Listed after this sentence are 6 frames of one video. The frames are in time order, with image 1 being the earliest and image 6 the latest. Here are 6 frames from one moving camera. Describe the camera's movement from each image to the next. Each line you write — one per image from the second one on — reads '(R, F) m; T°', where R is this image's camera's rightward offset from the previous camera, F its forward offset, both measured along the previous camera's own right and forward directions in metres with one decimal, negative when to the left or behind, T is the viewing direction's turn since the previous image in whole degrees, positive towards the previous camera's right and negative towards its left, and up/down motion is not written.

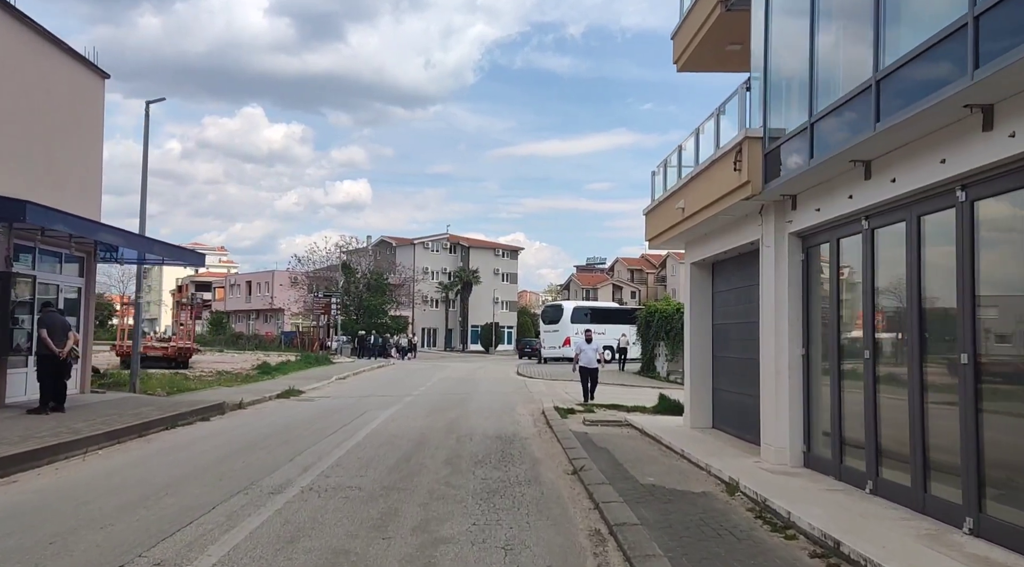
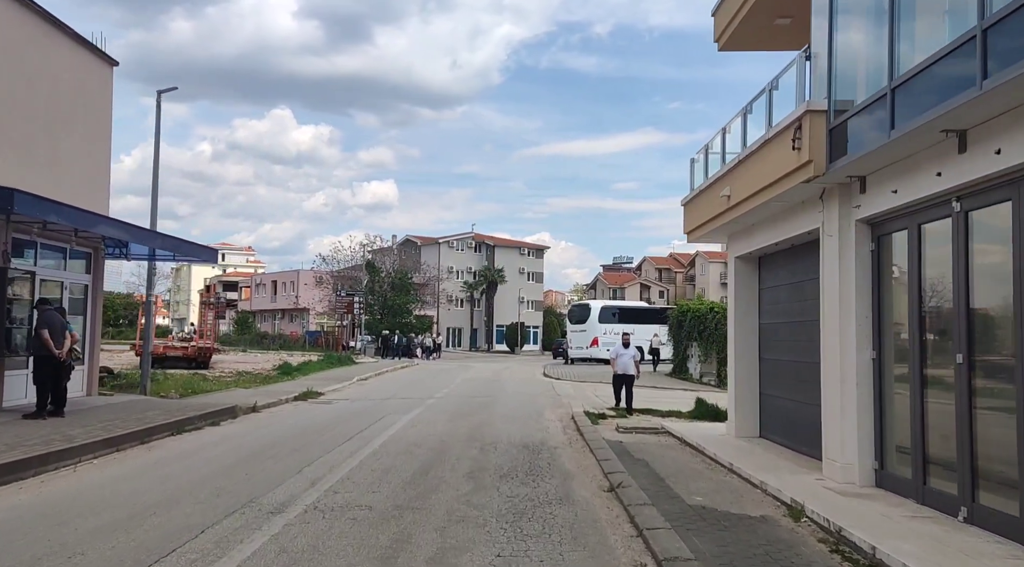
(0.0, +1.1) m; -2°
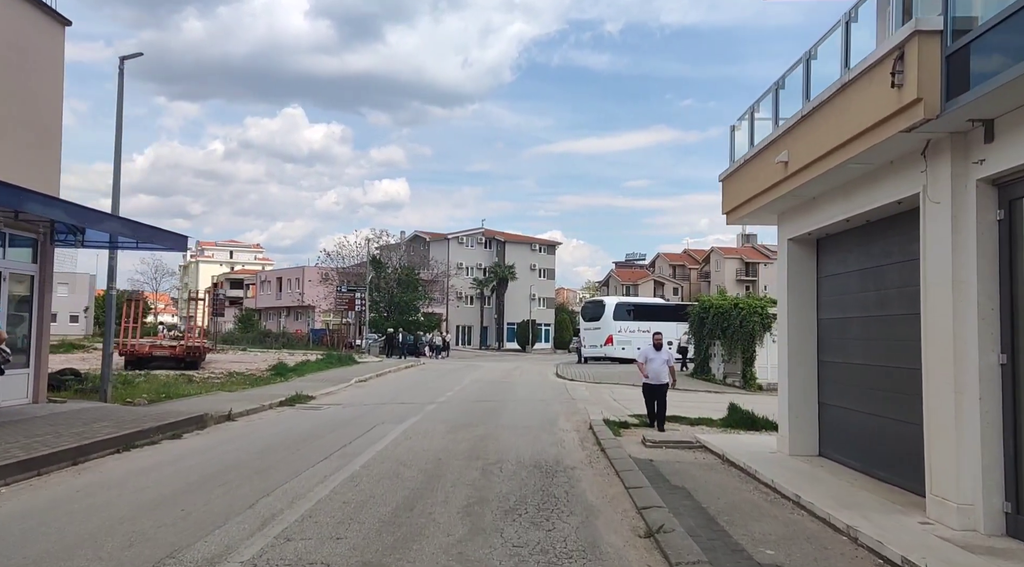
(0.0, +2.1) m; -1°
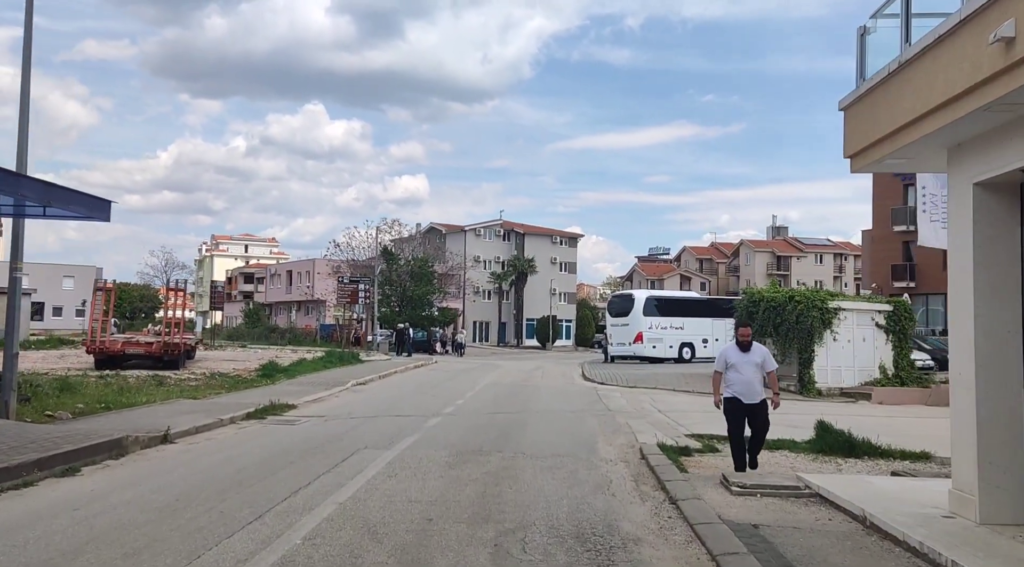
(-0.1, +3.7) m; -1°
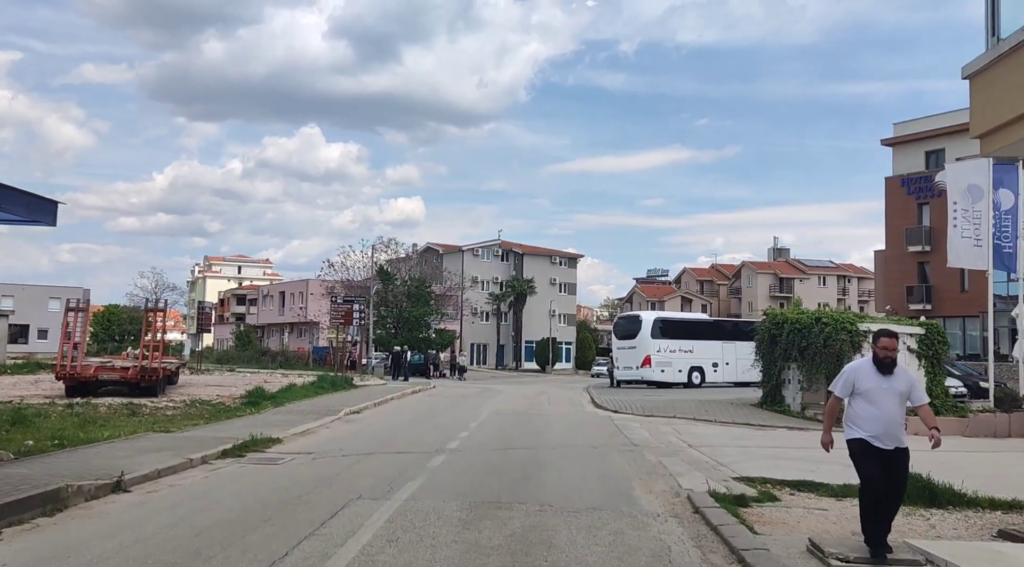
(-0.3, +1.9) m; 0°
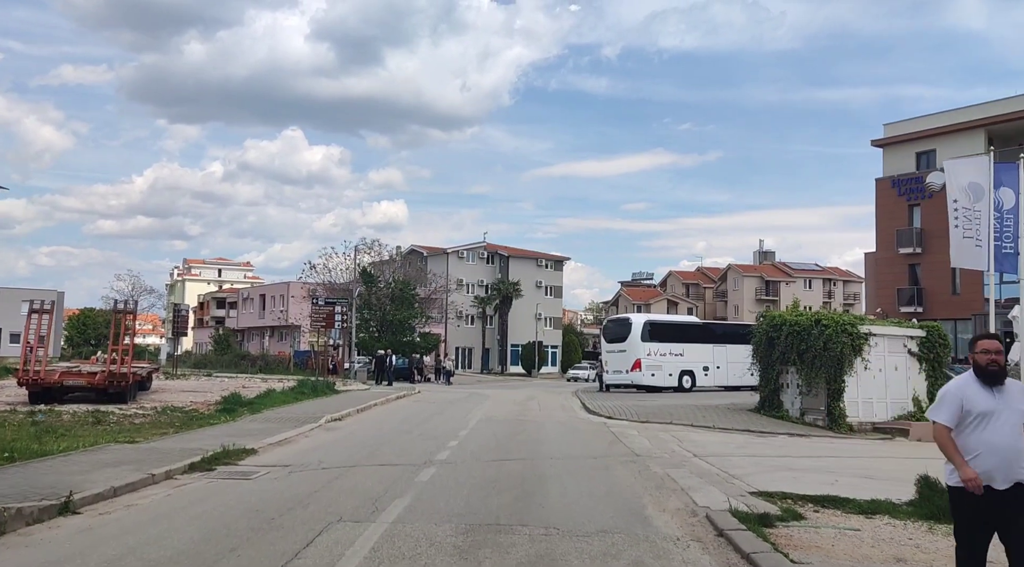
(-0.2, +1.0) m; +1°
